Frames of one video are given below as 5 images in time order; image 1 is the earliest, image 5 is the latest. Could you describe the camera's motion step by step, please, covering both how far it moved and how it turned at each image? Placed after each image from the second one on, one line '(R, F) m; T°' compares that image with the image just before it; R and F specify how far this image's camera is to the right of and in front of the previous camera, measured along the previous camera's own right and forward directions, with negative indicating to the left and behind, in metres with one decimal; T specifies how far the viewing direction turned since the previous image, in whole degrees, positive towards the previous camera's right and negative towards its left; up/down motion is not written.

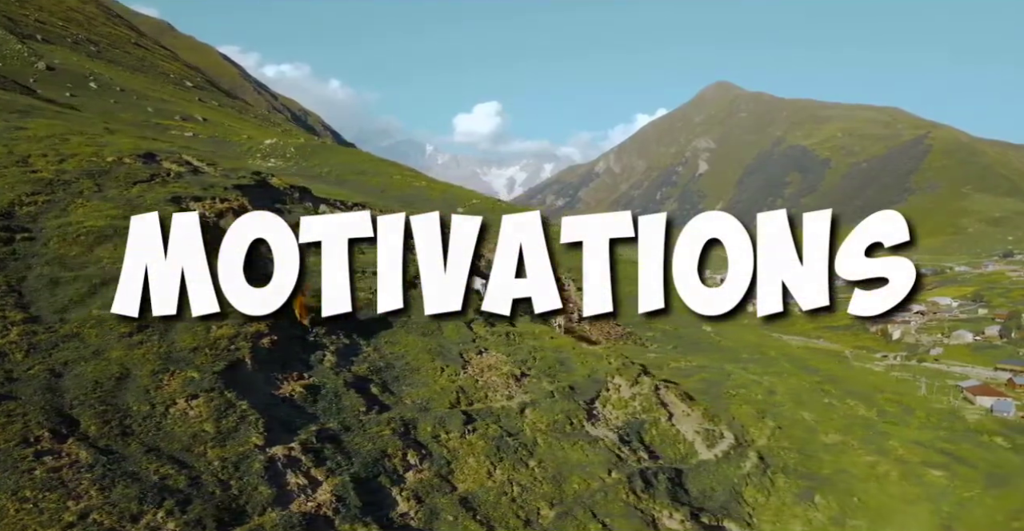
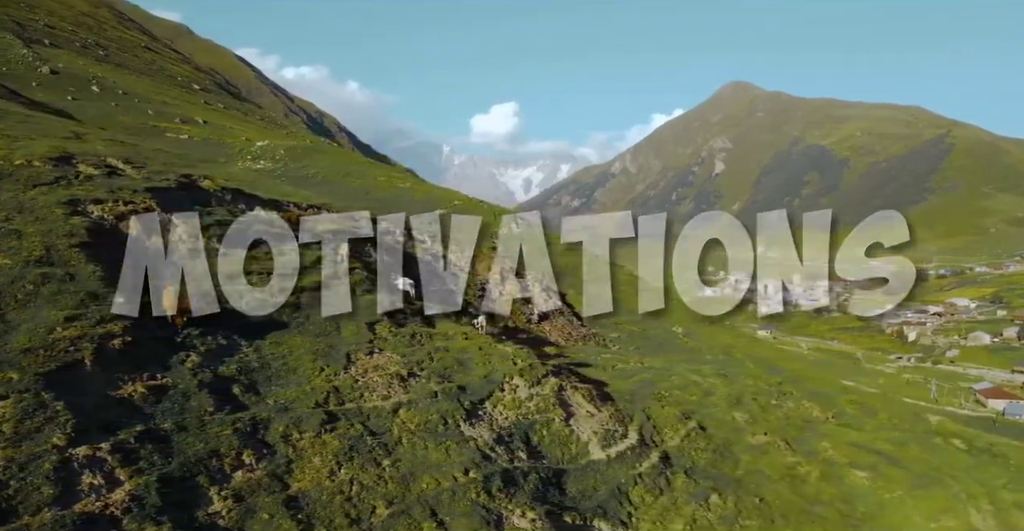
(+3.5, -0.1) m; -1°
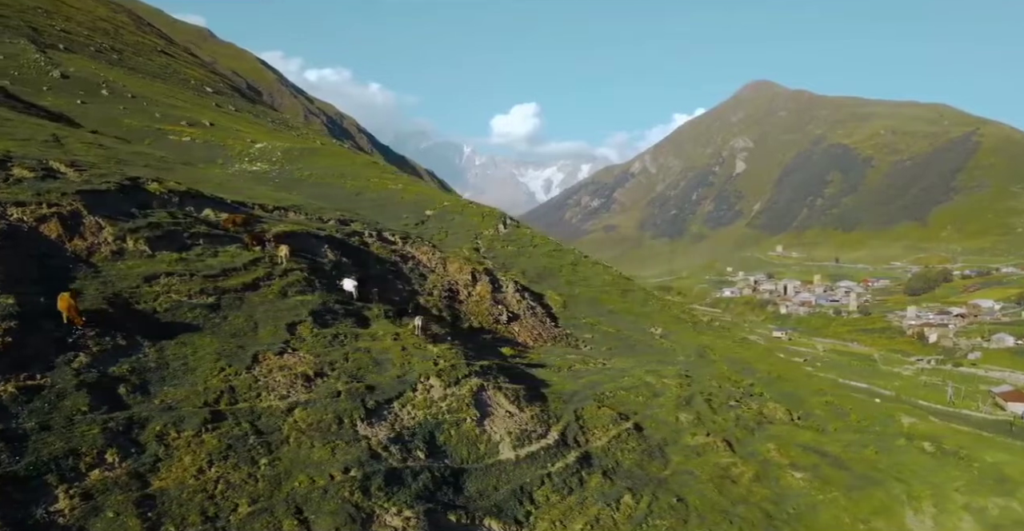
(+3.2, -0.1) m; -1°
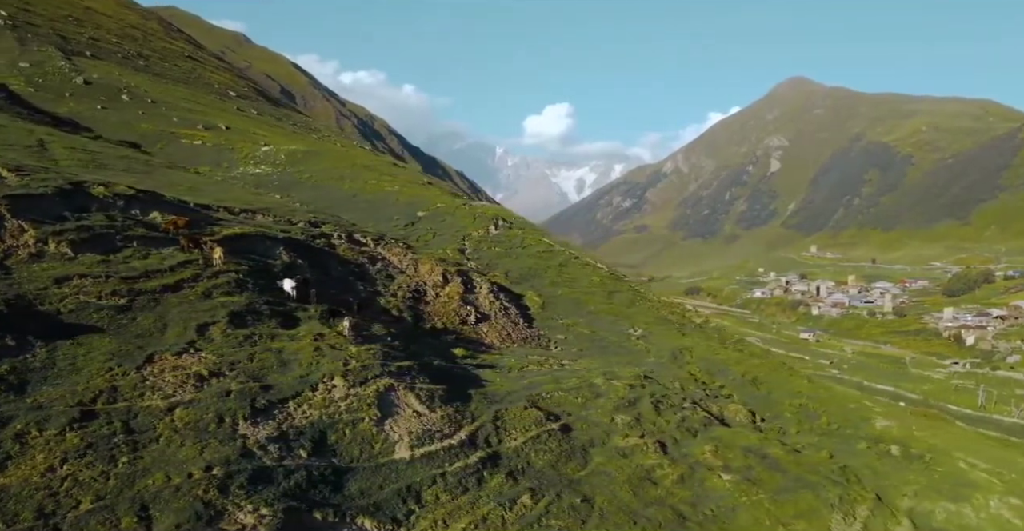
(+3.9, 0.0) m; -2°
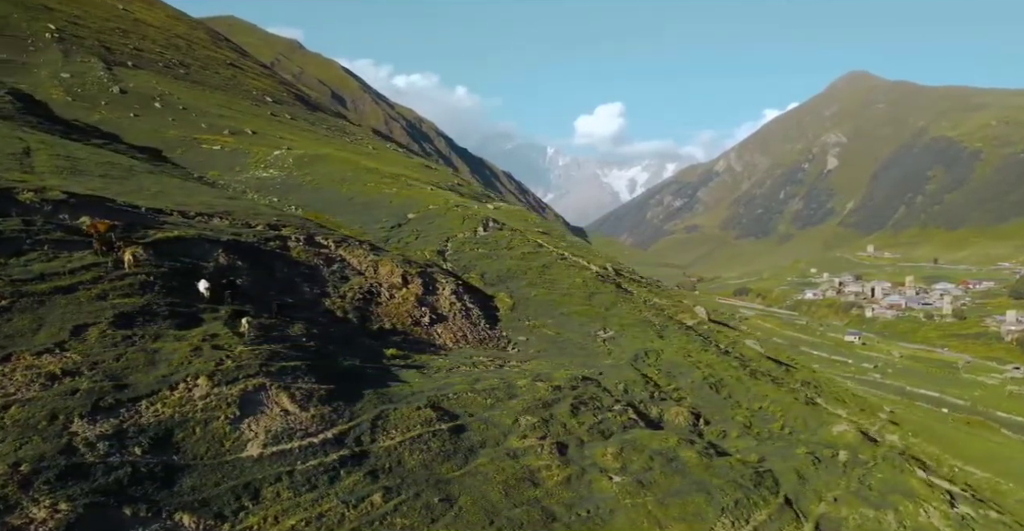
(+6.0, 0.0) m; -3°
